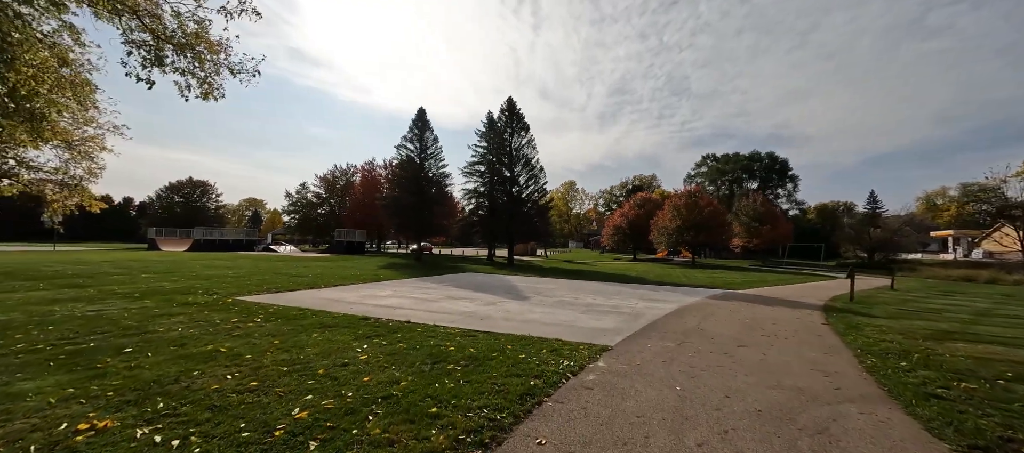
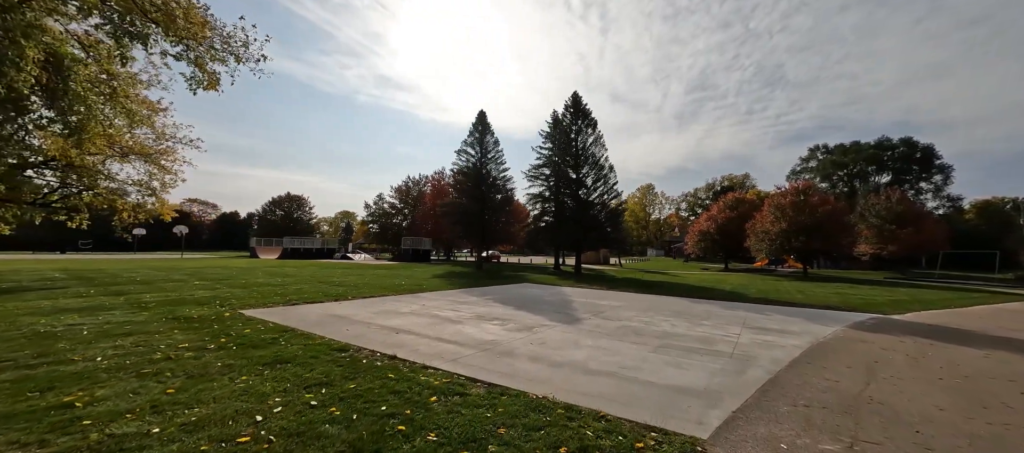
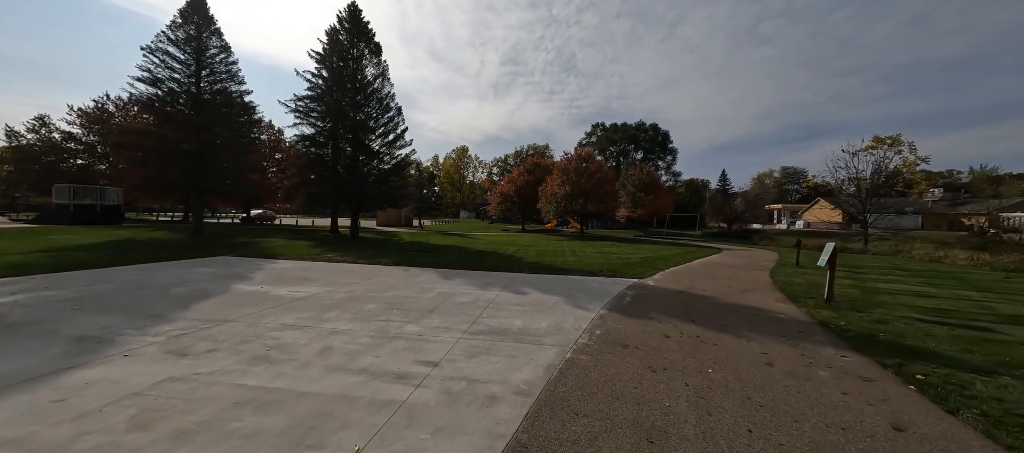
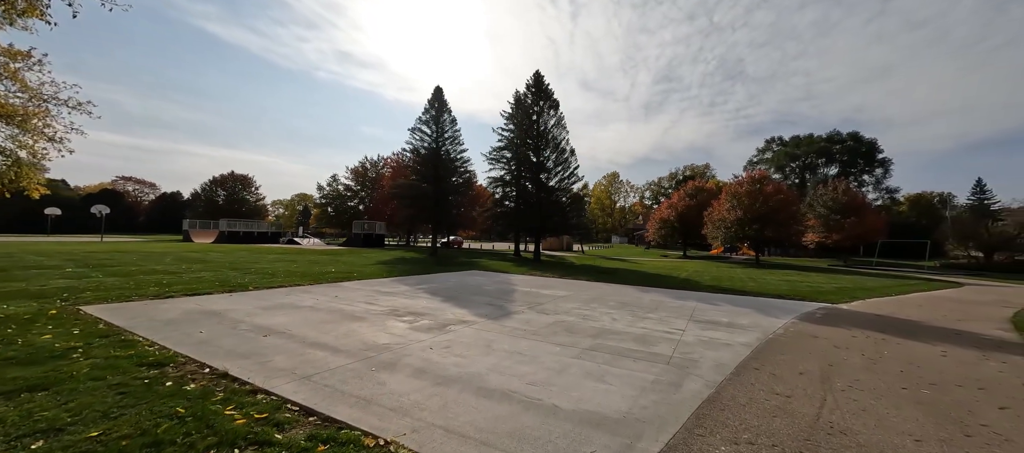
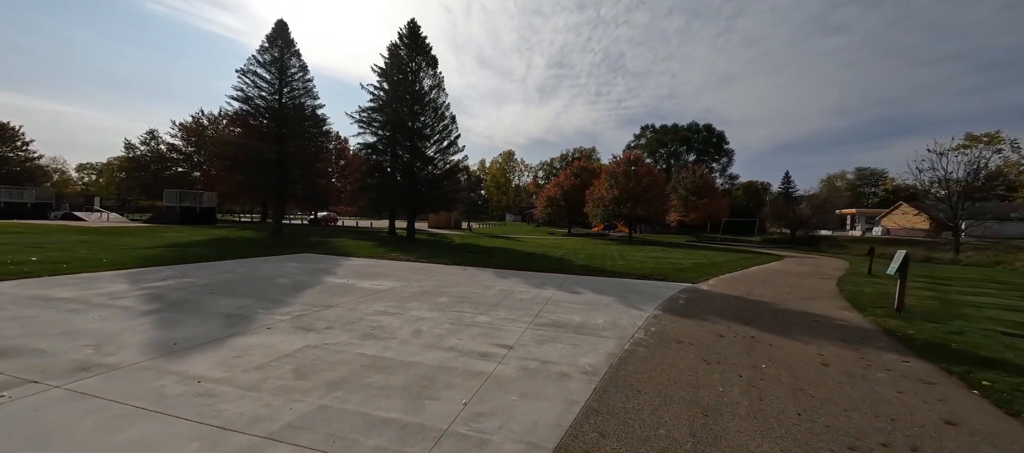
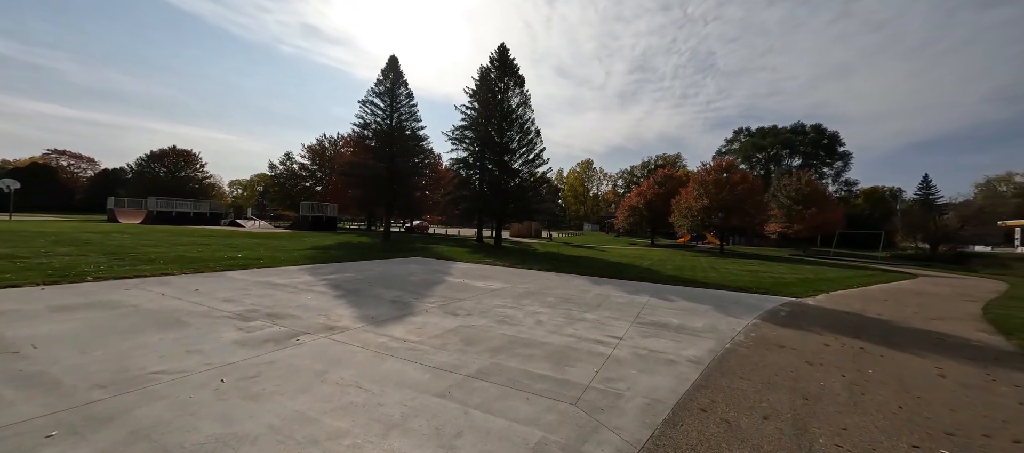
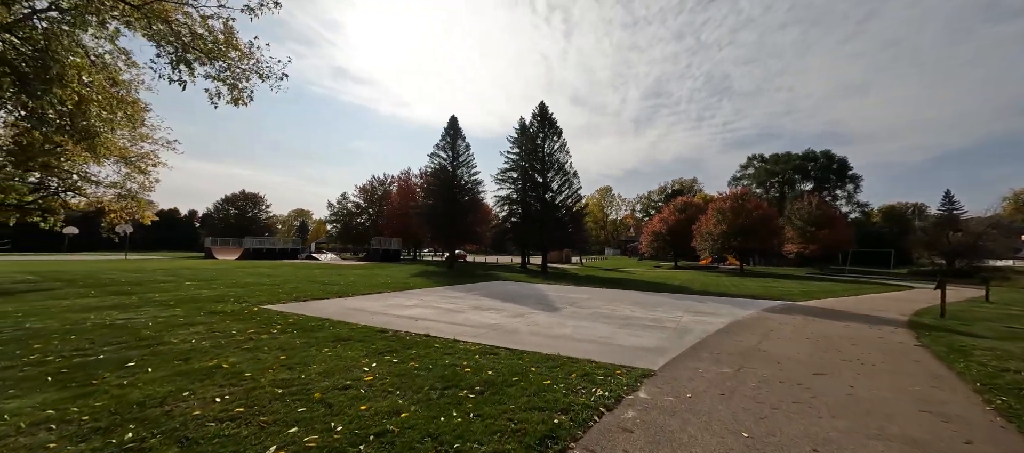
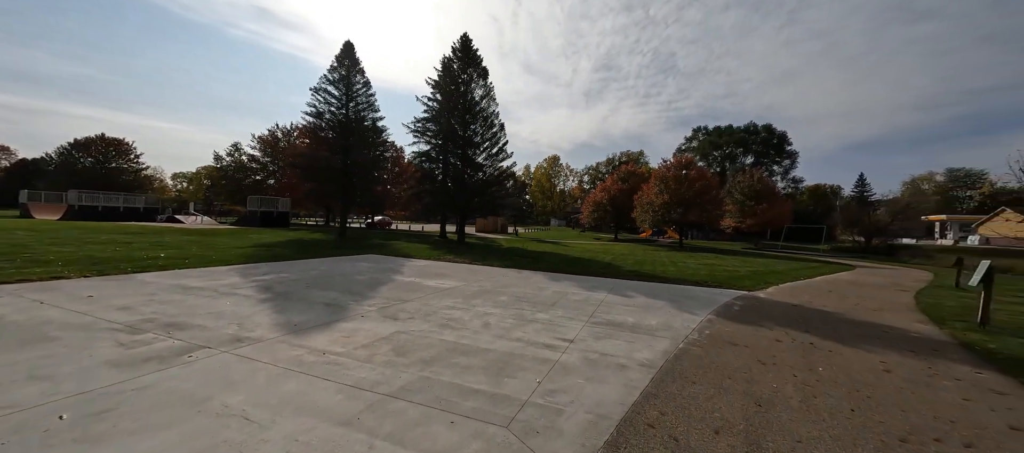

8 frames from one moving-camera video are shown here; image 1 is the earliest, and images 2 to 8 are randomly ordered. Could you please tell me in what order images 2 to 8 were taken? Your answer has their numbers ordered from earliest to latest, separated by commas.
7, 2, 4, 6, 8, 5, 3
